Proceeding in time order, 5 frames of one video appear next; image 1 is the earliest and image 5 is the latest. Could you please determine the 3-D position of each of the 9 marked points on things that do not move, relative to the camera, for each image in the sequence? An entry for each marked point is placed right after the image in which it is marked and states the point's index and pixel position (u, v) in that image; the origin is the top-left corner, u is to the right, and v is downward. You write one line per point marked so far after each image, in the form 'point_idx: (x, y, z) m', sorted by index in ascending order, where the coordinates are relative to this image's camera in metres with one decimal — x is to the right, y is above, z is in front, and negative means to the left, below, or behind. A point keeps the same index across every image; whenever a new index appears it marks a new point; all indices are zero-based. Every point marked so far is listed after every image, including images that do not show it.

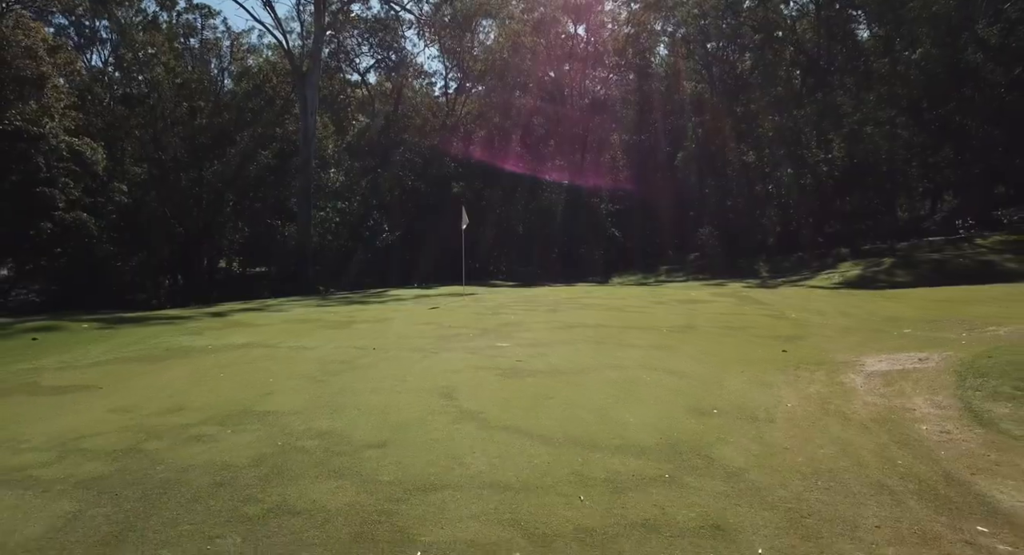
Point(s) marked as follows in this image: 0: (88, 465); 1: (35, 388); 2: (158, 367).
0: (-2.1, -0.9, +3.0) m
1: (-3.8, -0.9, +4.7) m
2: (-3.3, -0.8, +5.6) m
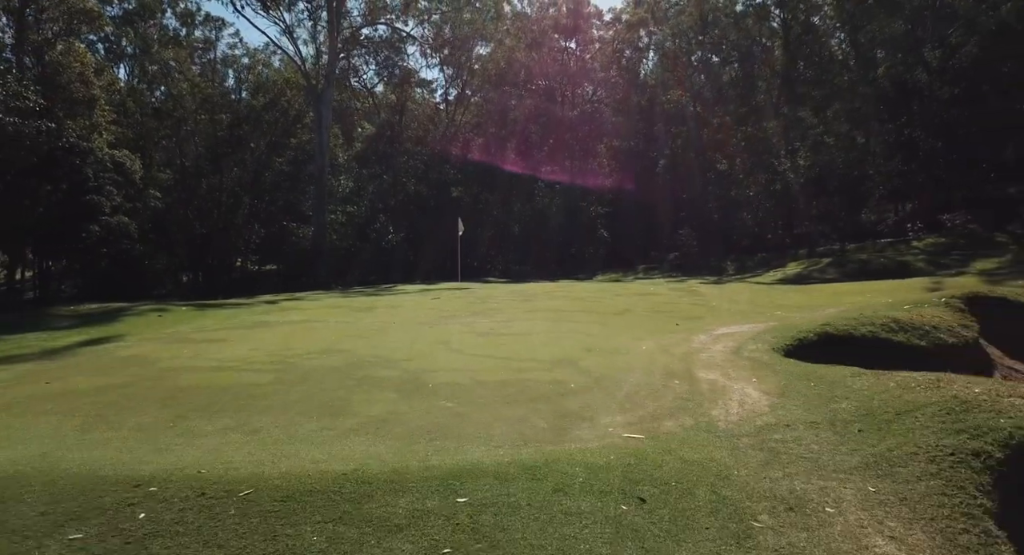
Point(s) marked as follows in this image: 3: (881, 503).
0: (-2.5, -0.9, +5.8) m
1: (-4.1, -0.8, +7.6) m
2: (-3.7, -0.8, +8.4) m
3: (+1.6, -1.0, +2.5) m
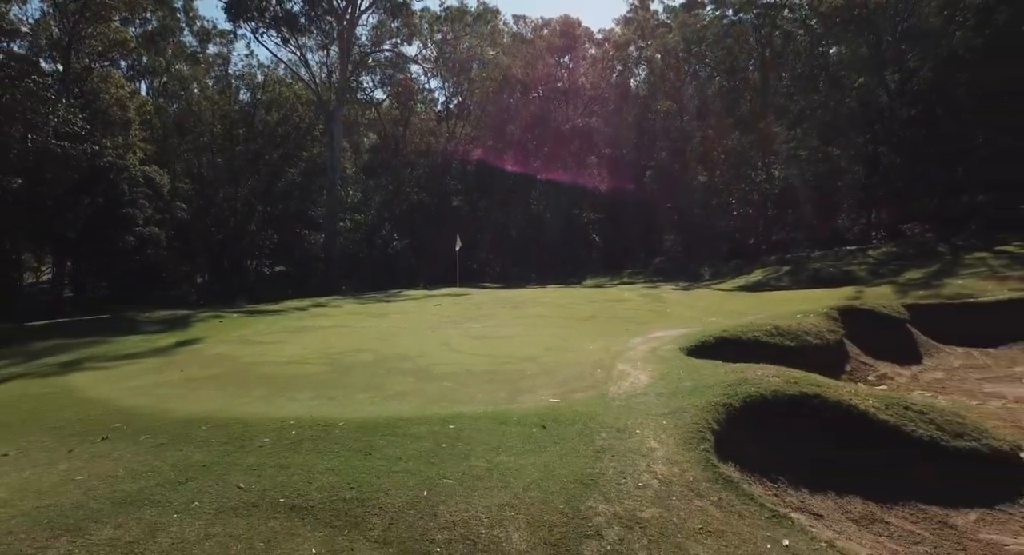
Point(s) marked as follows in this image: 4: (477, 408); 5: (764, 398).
0: (-2.8, -1.2, +8.4) m
1: (-4.4, -1.1, +10.1) m
2: (-4.0, -1.0, +10.9) m
3: (+1.3, -1.3, +5.0) m
4: (-0.3, -1.3, +5.8) m
5: (+2.4, -1.1, +5.6) m
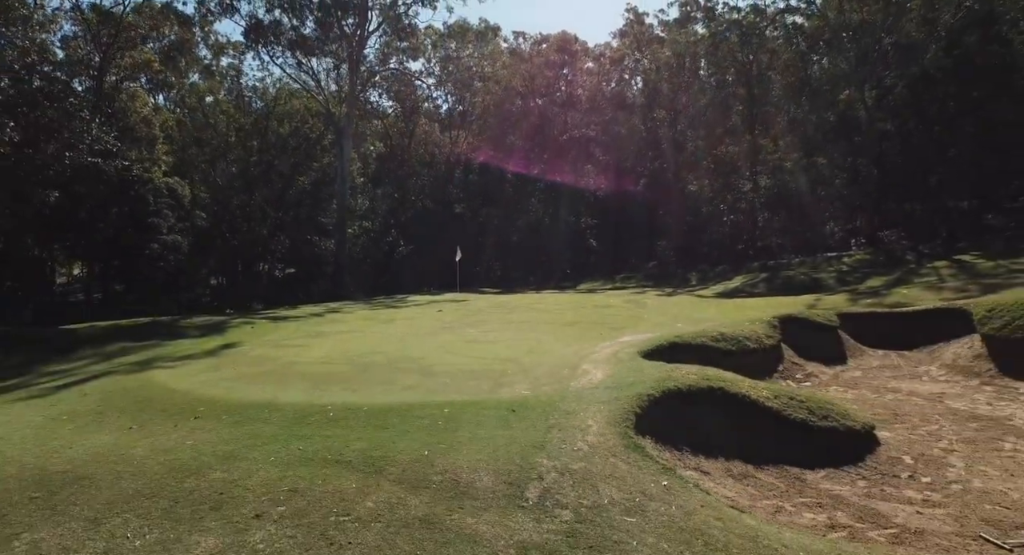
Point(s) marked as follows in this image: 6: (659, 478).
0: (-3.0, -1.5, +10.3) m
1: (-4.6, -1.4, +12.0) m
2: (-4.2, -1.3, +12.8) m
3: (+1.0, -1.6, +6.9) m
4: (-0.6, -1.6, +7.6) m
5: (+2.1, -1.4, +7.4) m
6: (+1.4, -2.0, +5.7) m
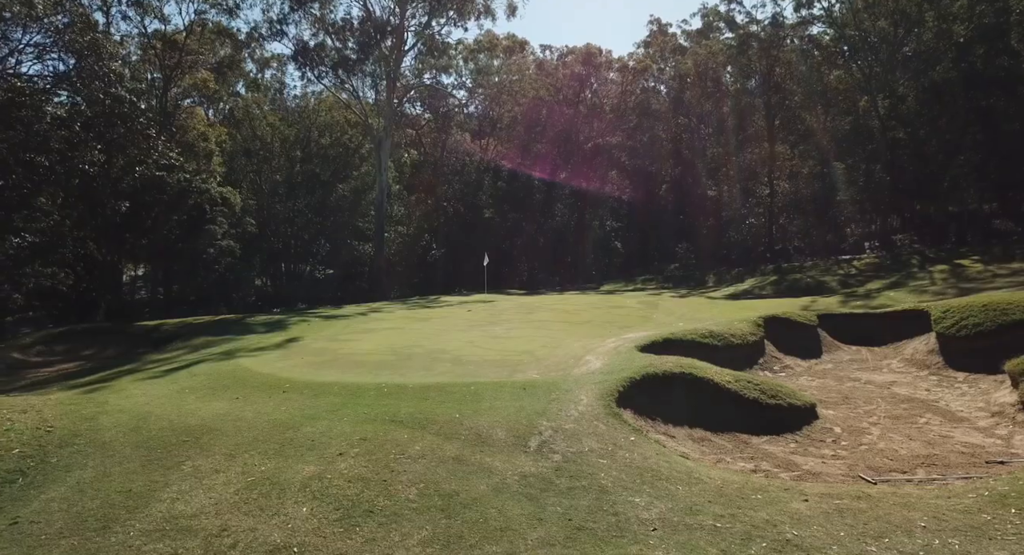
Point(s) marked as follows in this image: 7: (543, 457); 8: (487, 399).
0: (-2.7, -1.6, +12.4) m
1: (-4.2, -1.5, +14.3) m
2: (-3.7, -1.4, +15.1) m
3: (+1.2, -1.7, +8.9) m
4: (-0.4, -1.7, +9.7) m
5: (+2.3, -1.5, +9.4) m
6: (+1.5, -2.1, +7.7) m
7: (+0.4, -2.1, +7.0) m
8: (-0.4, -1.8, +8.6) m
